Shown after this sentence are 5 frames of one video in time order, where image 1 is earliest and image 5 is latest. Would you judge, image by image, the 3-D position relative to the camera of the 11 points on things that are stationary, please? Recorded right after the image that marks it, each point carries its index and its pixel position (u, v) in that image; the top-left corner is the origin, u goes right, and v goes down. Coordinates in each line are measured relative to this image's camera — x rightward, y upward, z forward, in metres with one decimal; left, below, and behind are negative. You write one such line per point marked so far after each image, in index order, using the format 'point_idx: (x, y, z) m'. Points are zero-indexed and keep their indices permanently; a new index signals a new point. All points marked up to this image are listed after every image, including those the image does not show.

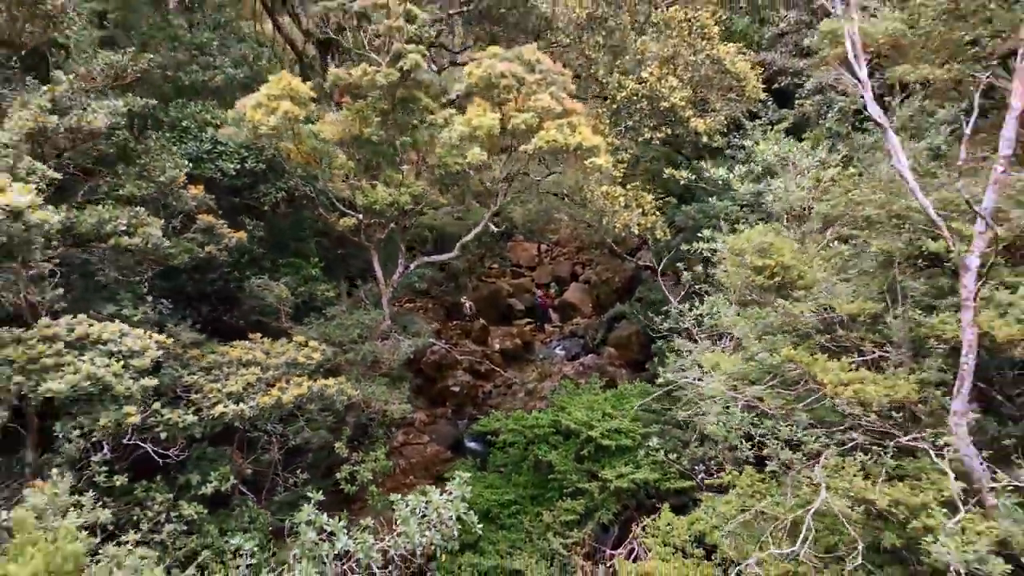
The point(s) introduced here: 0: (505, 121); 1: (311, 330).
0: (-0.1, +1.4, +6.1) m
1: (-2.0, -0.4, +6.9) m
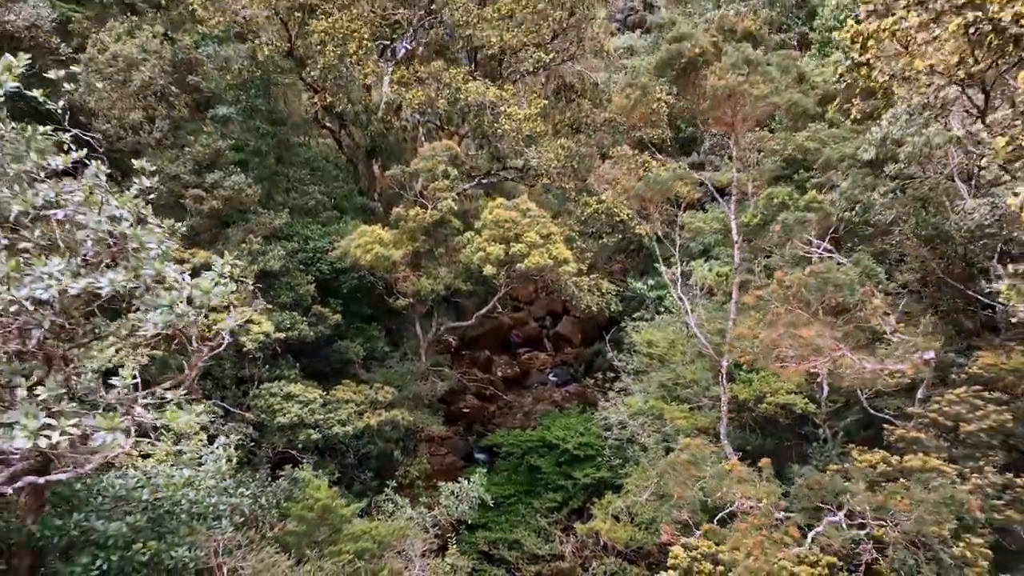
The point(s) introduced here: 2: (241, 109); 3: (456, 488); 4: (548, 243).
0: (-0.1, +0.6, +9.5) m
1: (-2.0, -1.3, +10.3) m
2: (-3.7, +2.5, +9.3) m
3: (-0.7, -2.6, +9.1) m
4: (+0.5, +0.6, +9.6) m
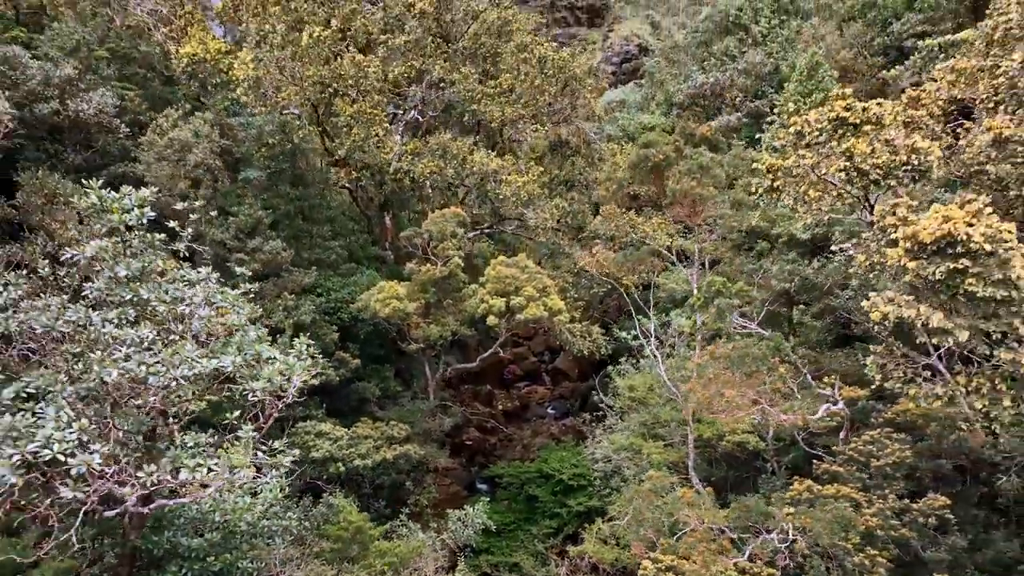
0: (-0.1, -0.2, +10.8) m
1: (-2.0, -2.0, +11.5) m
2: (-3.7, +1.8, +10.6) m
3: (-0.7, -3.3, +10.2) m
4: (+0.5, -0.1, +10.8) m
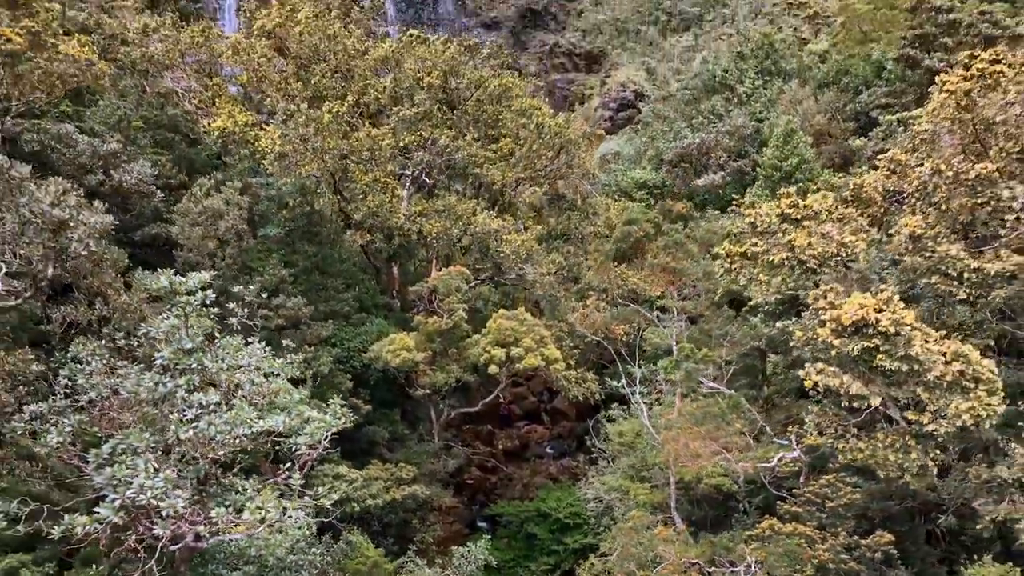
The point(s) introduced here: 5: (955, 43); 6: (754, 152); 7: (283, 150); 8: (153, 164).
0: (-0.1, -1.0, +11.7) m
1: (-2.0, -2.9, +12.3) m
2: (-3.7, +0.9, +11.6) m
3: (-0.7, -4.1, +11.0) m
4: (+0.5, -1.0, +11.7) m
5: (+8.1, +4.5, +13.0) m
6: (+5.5, +3.1, +16.1) m
7: (-3.8, +2.3, +11.8) m
8: (-5.7, +2.0, +11.3) m
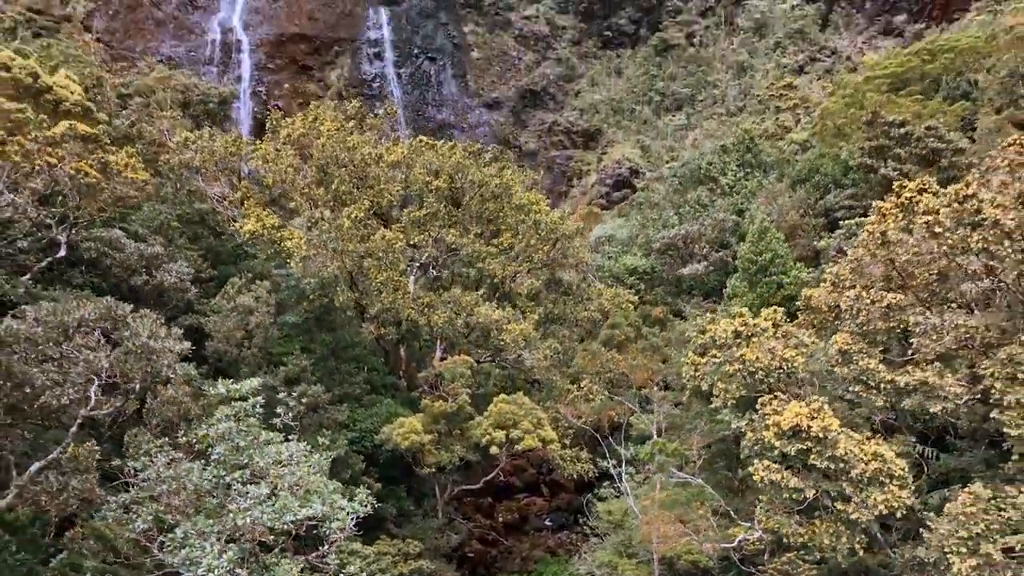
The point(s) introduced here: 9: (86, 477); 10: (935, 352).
0: (-0.1, -2.5, +12.7) m
1: (-2.0, -4.5, +13.1) m
2: (-3.7, -0.6, +12.8) m
3: (-0.7, -5.6, +11.7) m
4: (+0.5, -2.5, +12.8) m
5: (+8.1, +2.8, +14.5) m
6: (+5.5, +1.1, +17.5) m
7: (-3.8, +0.7, +13.1) m
8: (-5.7, +0.4, +12.6) m
9: (-3.8, -1.7, +6.4) m
10: (+3.9, -0.6, +6.5) m
